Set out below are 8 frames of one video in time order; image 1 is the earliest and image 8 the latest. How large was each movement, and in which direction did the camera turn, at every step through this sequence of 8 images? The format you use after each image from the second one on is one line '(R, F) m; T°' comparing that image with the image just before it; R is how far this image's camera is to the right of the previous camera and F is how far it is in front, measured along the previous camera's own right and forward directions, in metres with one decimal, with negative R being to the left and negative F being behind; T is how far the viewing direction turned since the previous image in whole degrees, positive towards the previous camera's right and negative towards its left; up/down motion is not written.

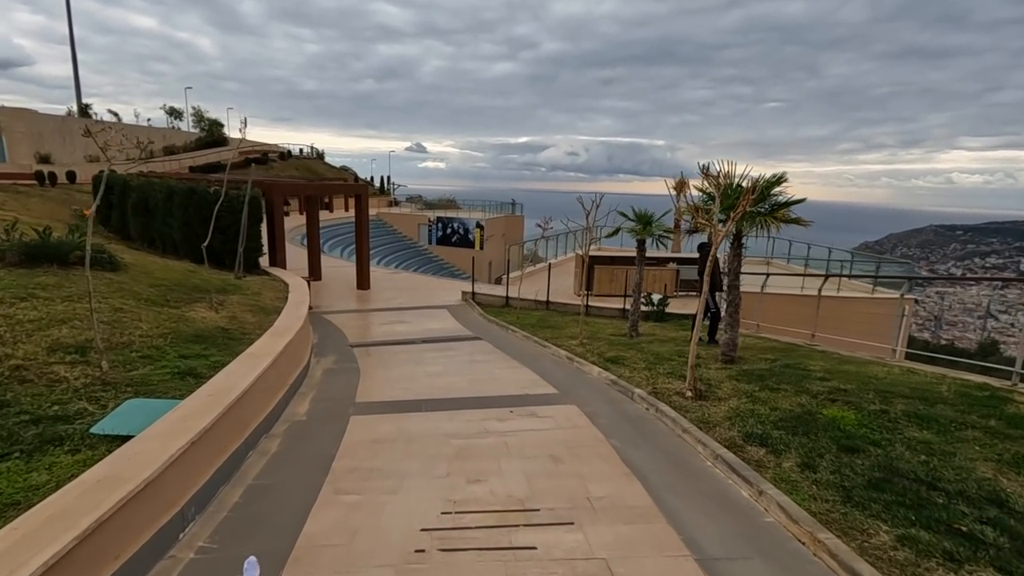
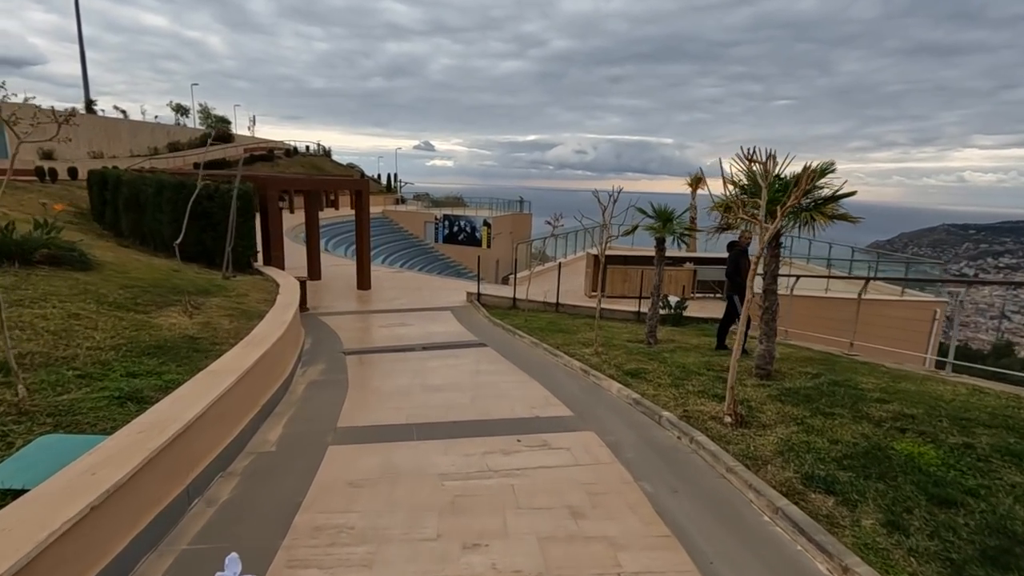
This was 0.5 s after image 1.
(0.0, +0.7) m; -1°
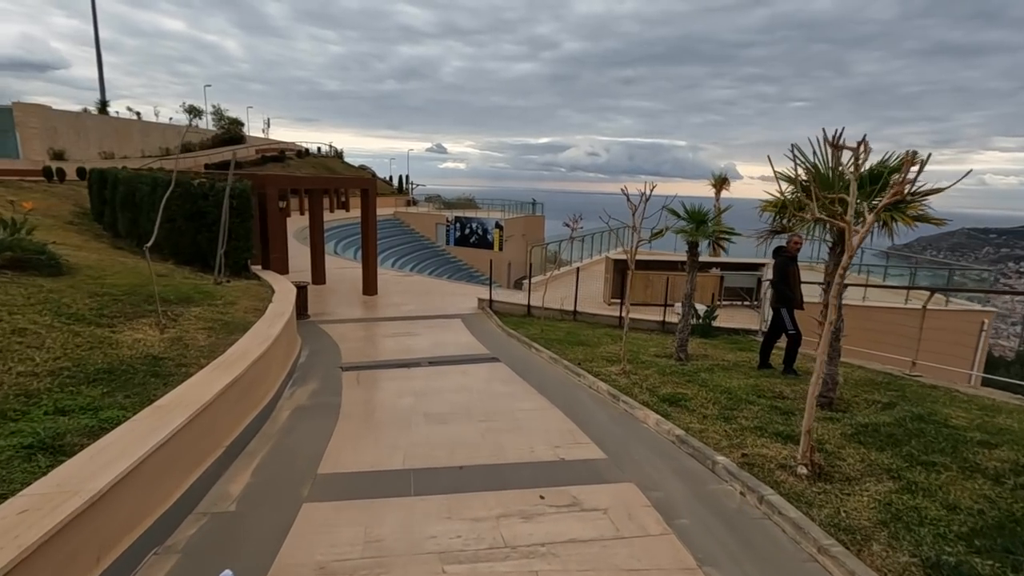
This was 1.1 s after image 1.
(-0.1, +0.8) m; -1°
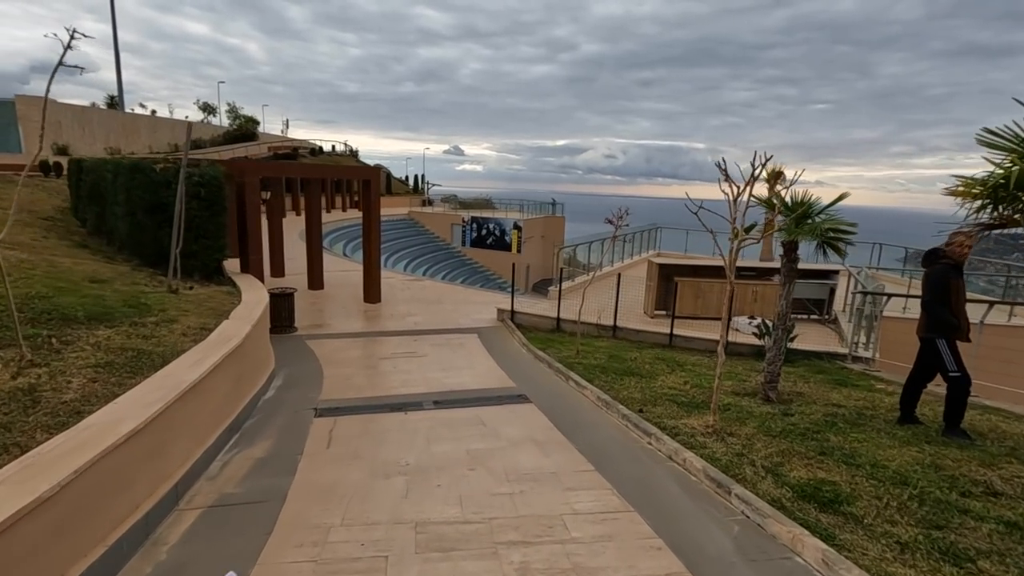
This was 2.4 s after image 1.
(-0.2, +1.9) m; -2°
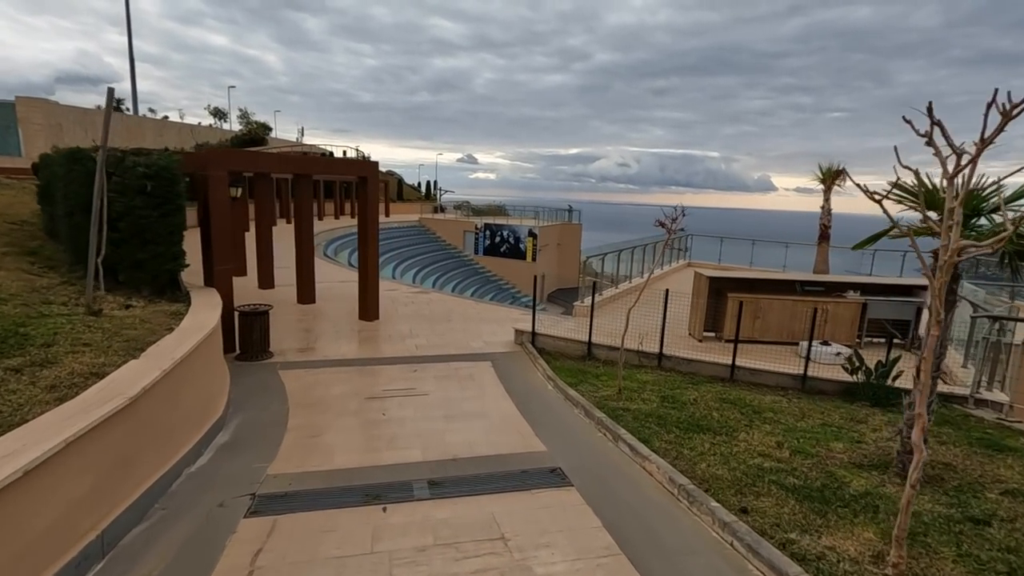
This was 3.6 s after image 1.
(-0.1, +1.7) m; -1°
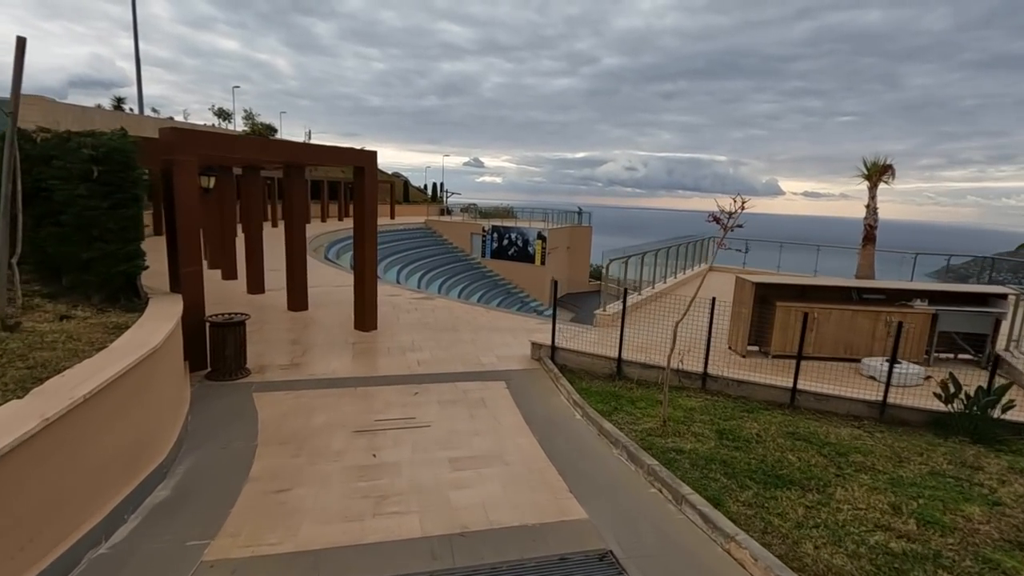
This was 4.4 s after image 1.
(-0.1, +1.1) m; -1°
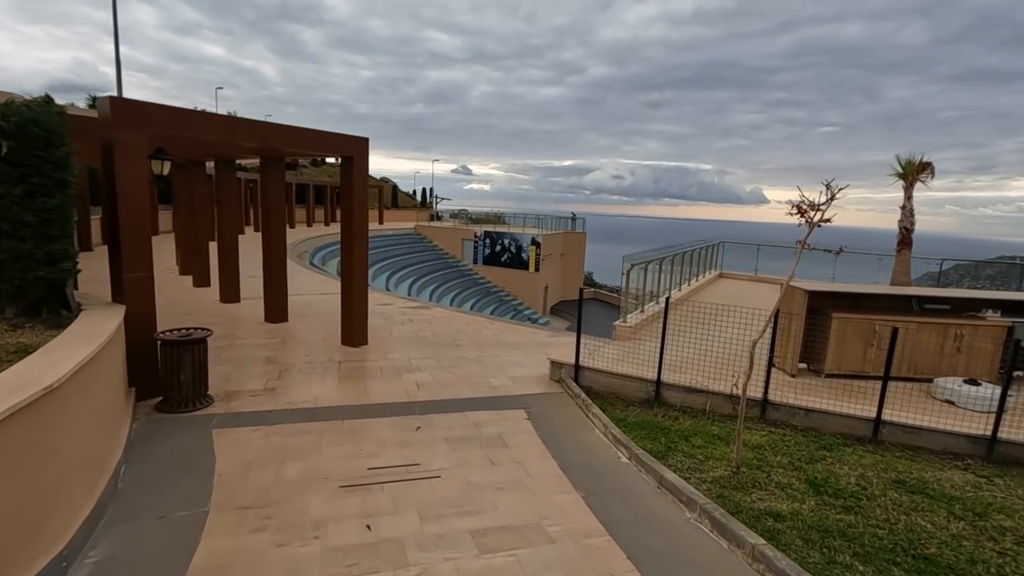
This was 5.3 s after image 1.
(-0.3, +1.1) m; +1°
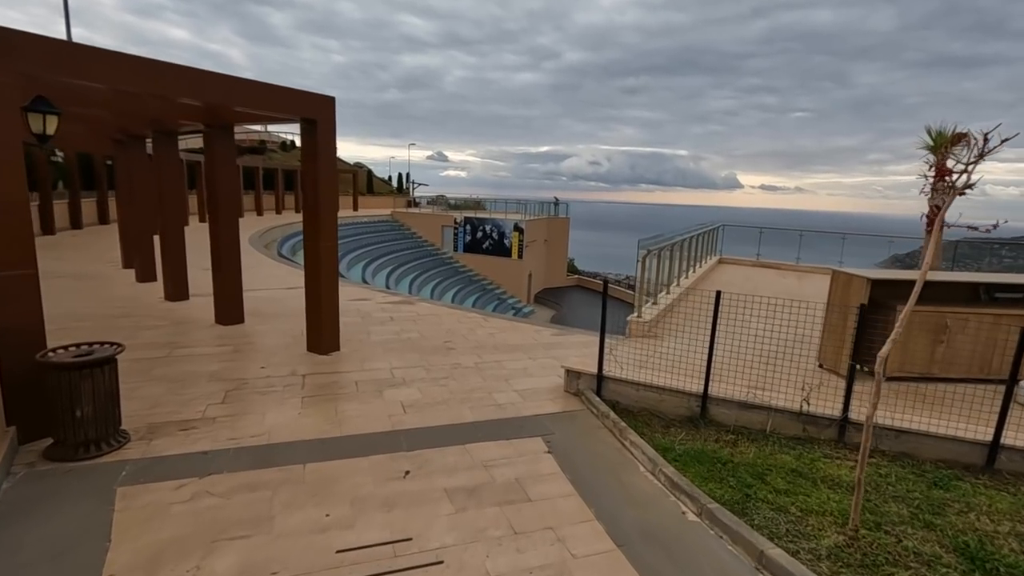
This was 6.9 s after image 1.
(-0.3, +1.3) m; +2°
